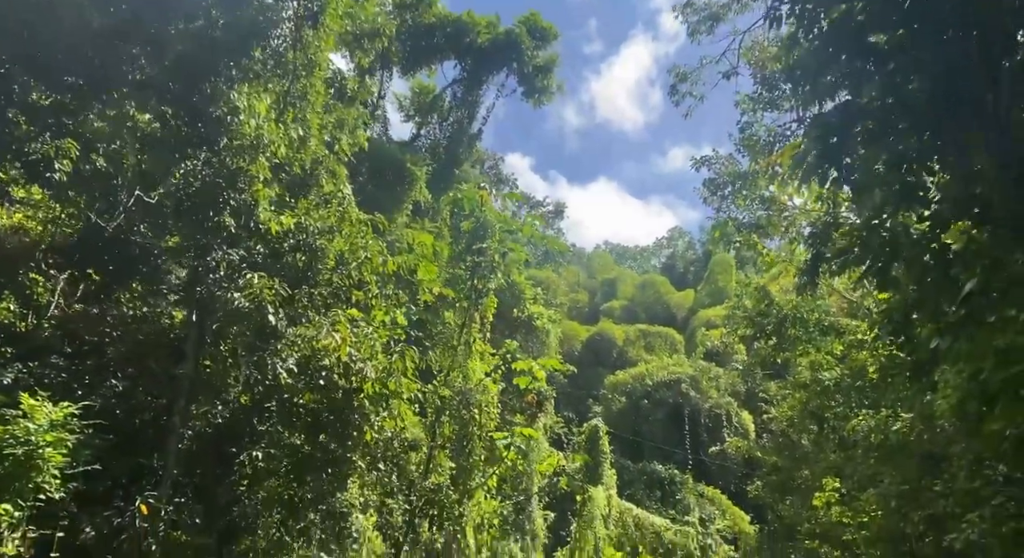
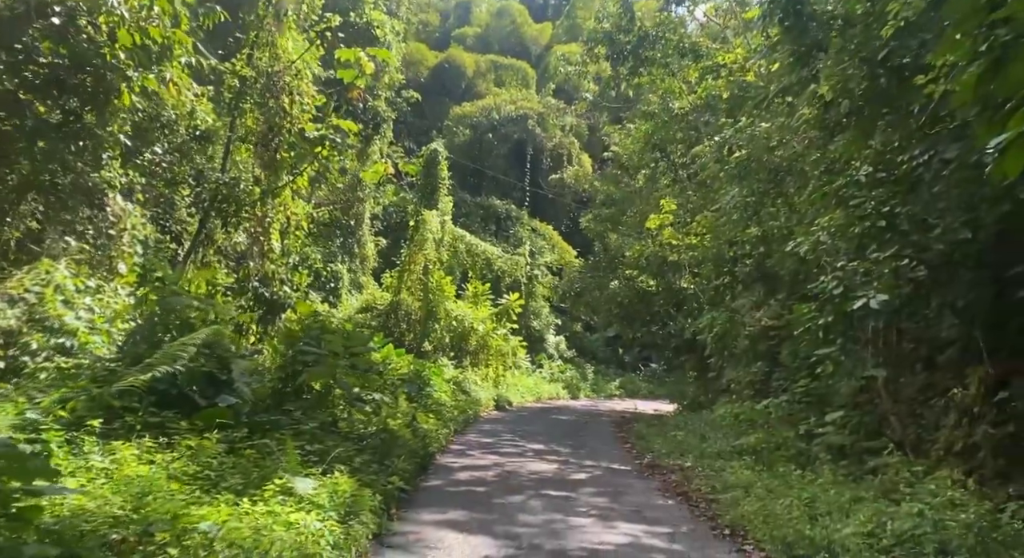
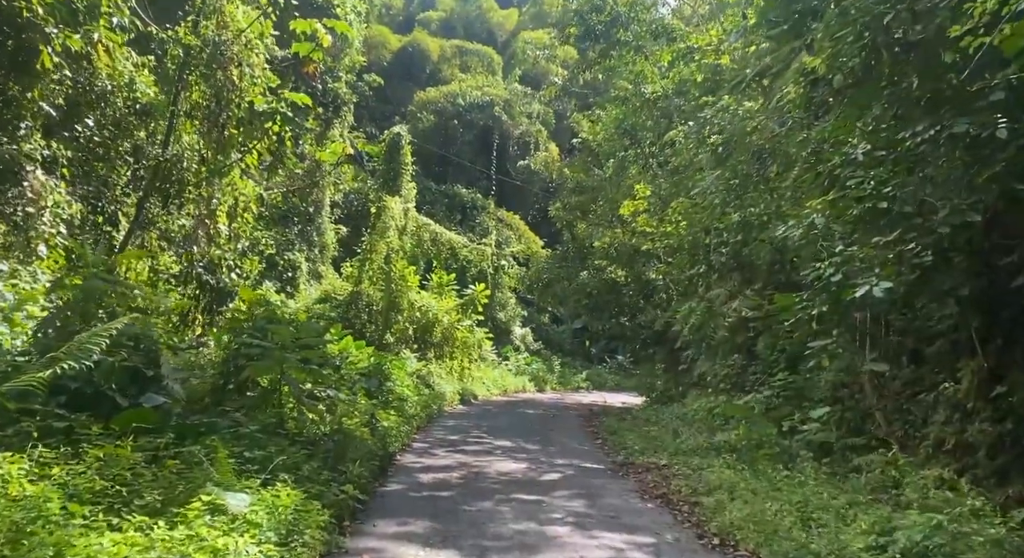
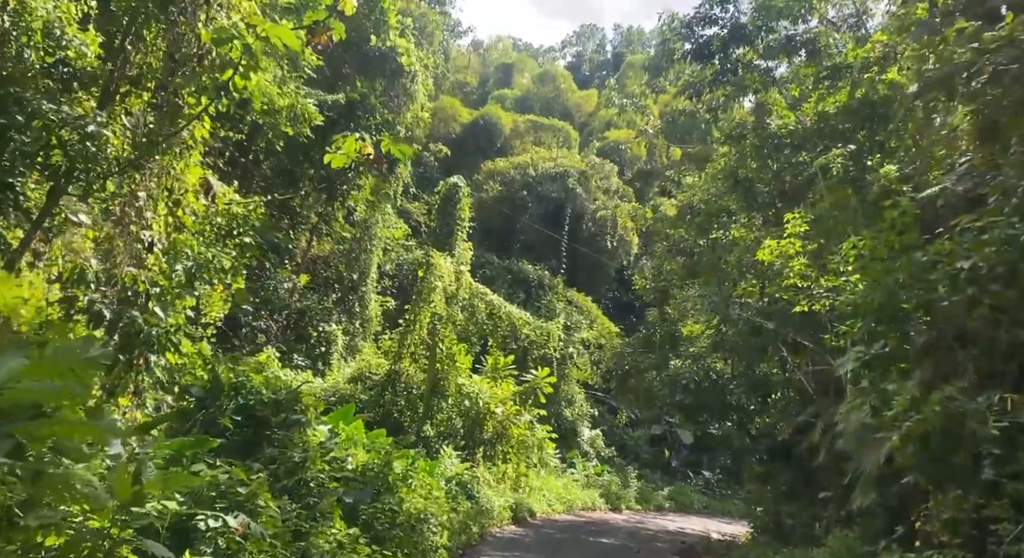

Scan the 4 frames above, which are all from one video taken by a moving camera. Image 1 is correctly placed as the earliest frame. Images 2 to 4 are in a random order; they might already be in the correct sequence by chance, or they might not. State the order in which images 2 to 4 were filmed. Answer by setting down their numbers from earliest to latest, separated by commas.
2, 3, 4
